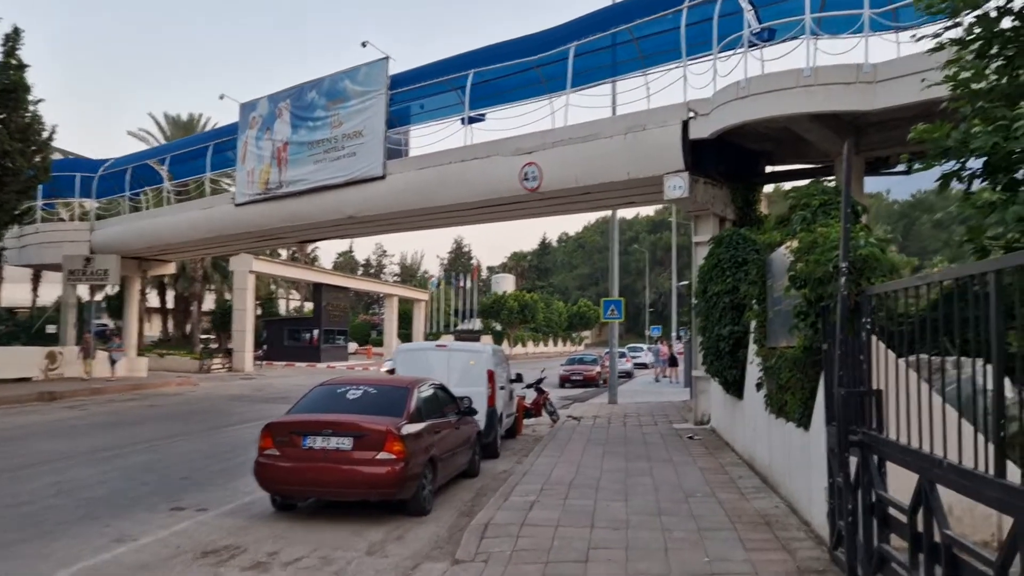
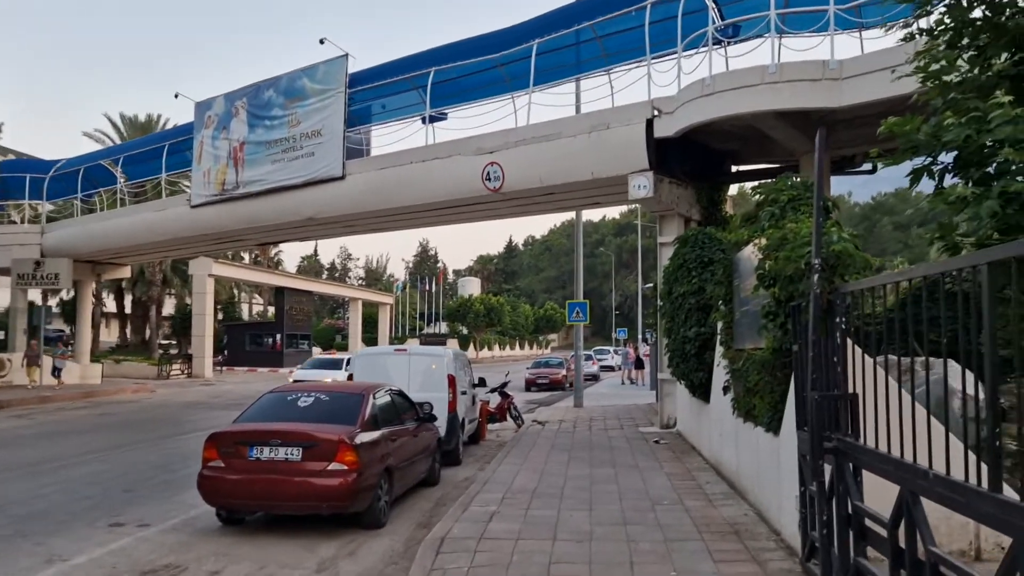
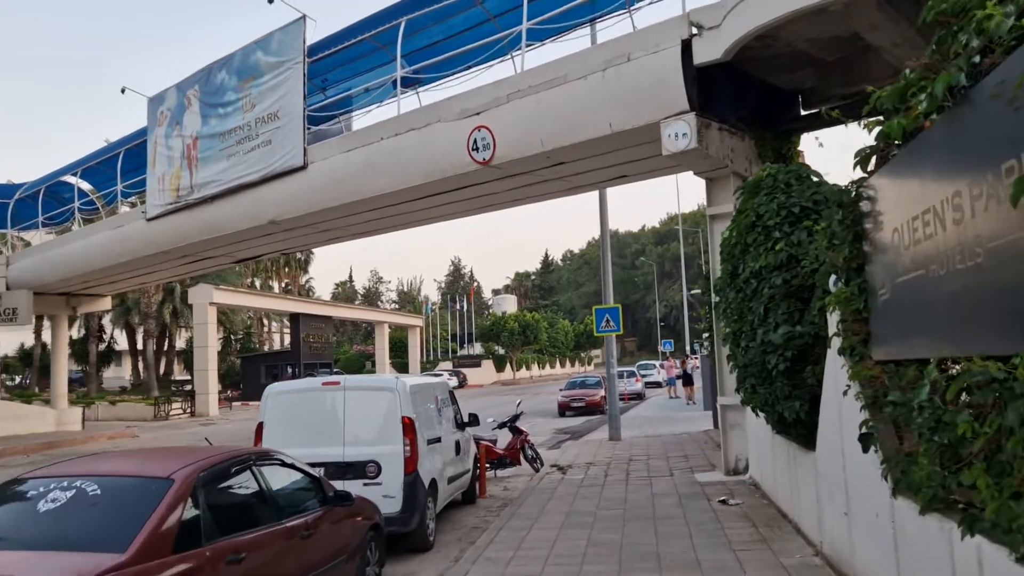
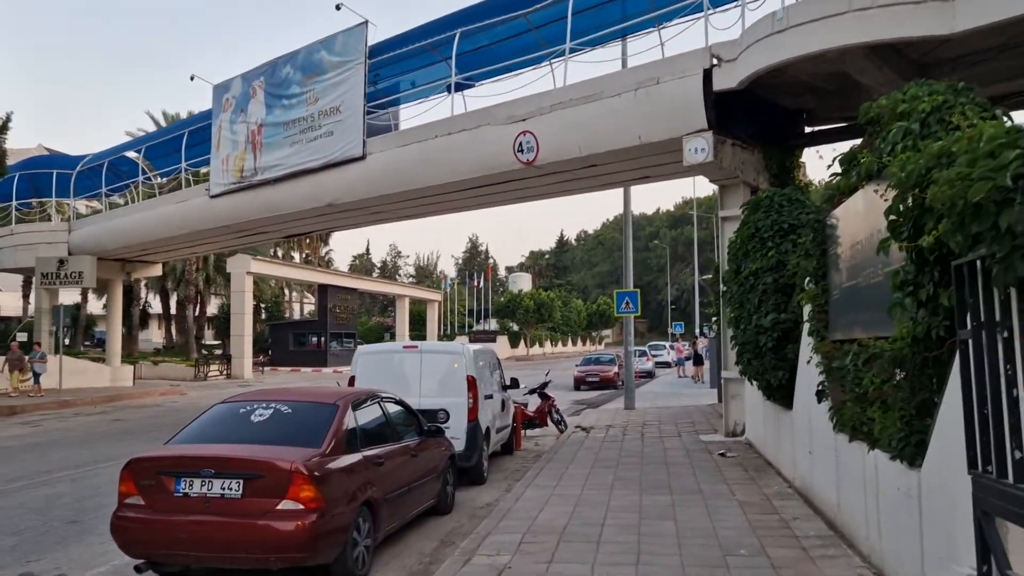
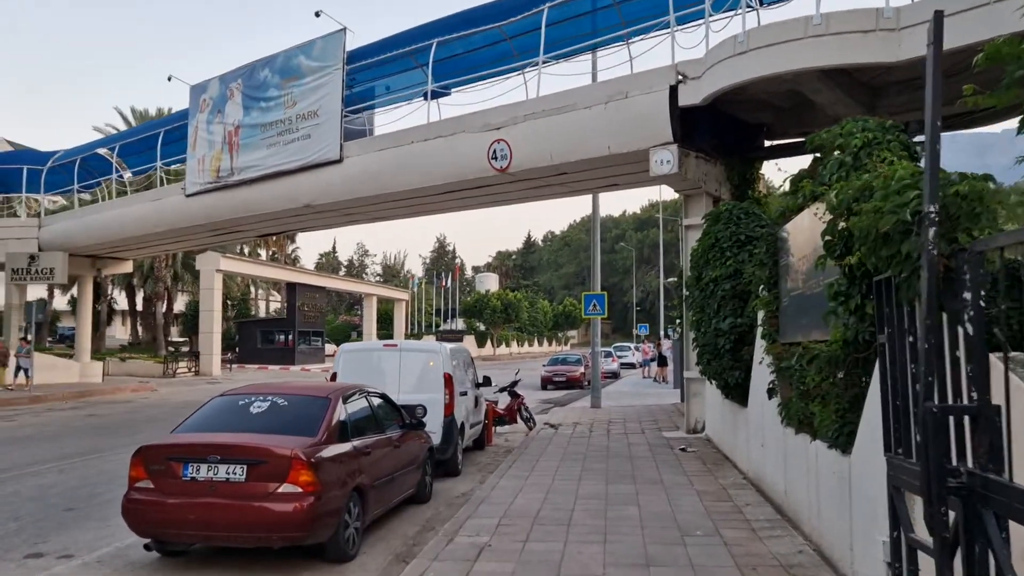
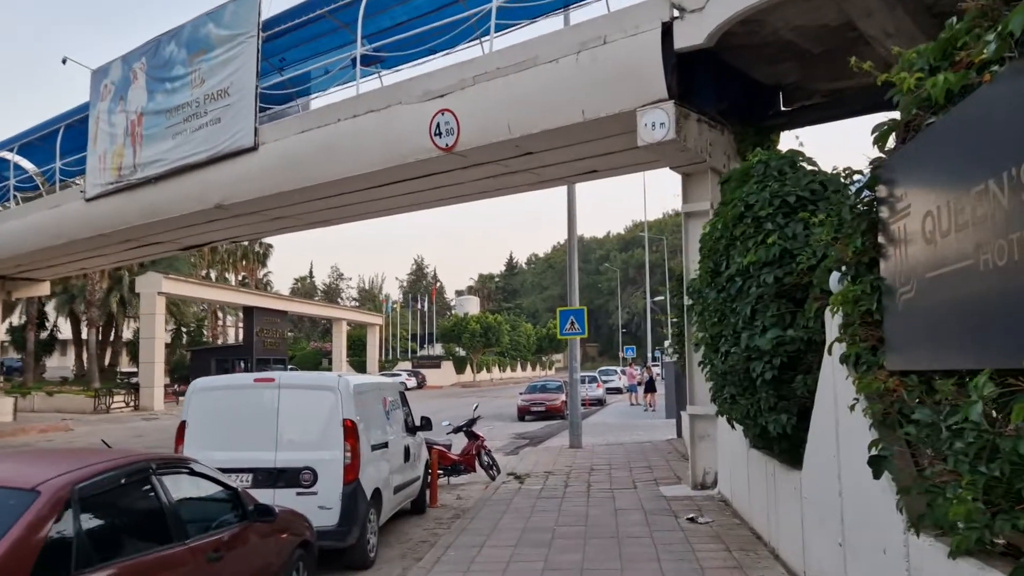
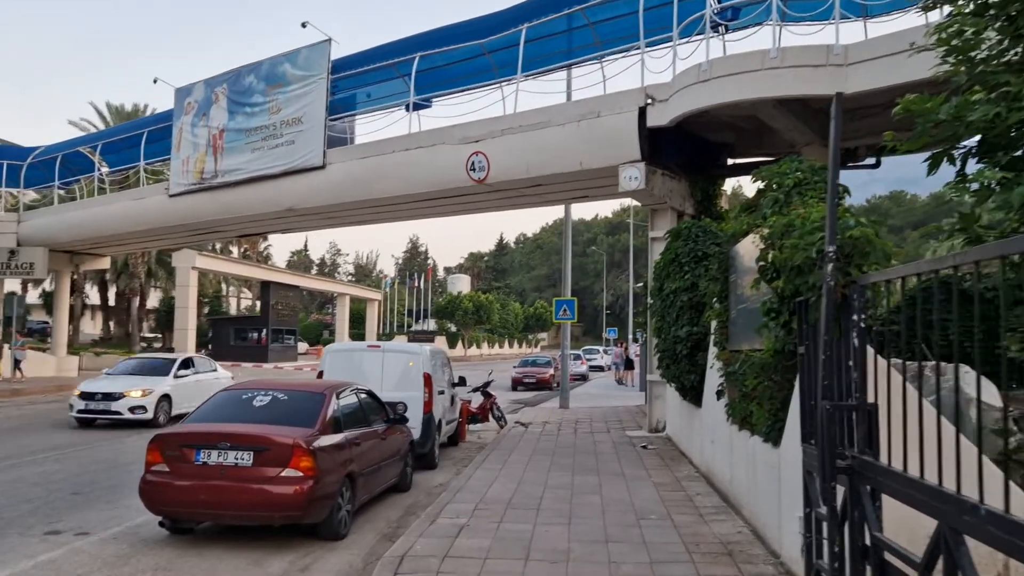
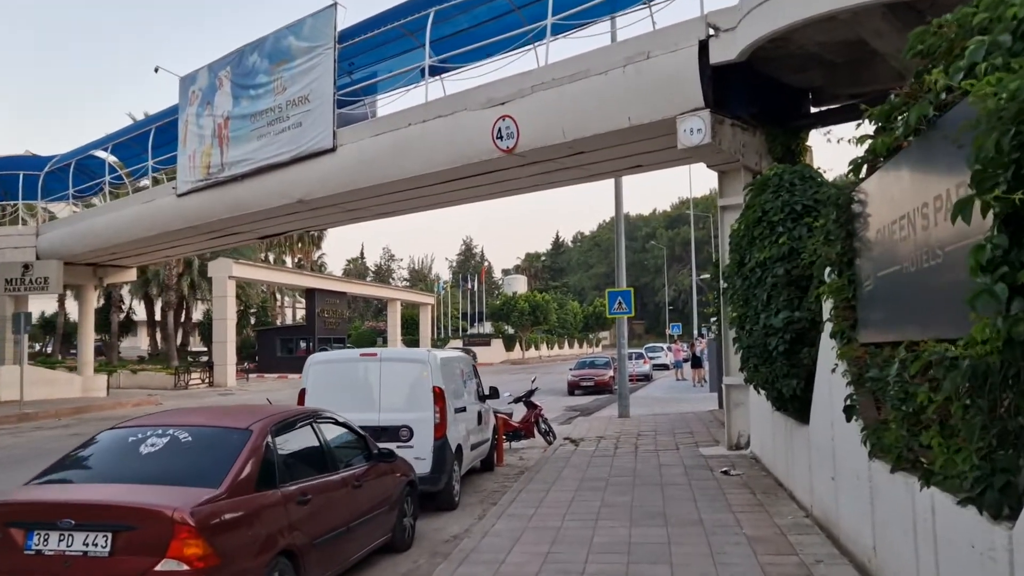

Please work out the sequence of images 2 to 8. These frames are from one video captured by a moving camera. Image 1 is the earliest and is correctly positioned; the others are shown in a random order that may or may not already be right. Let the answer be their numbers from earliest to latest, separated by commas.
2, 7, 5, 4, 8, 3, 6
